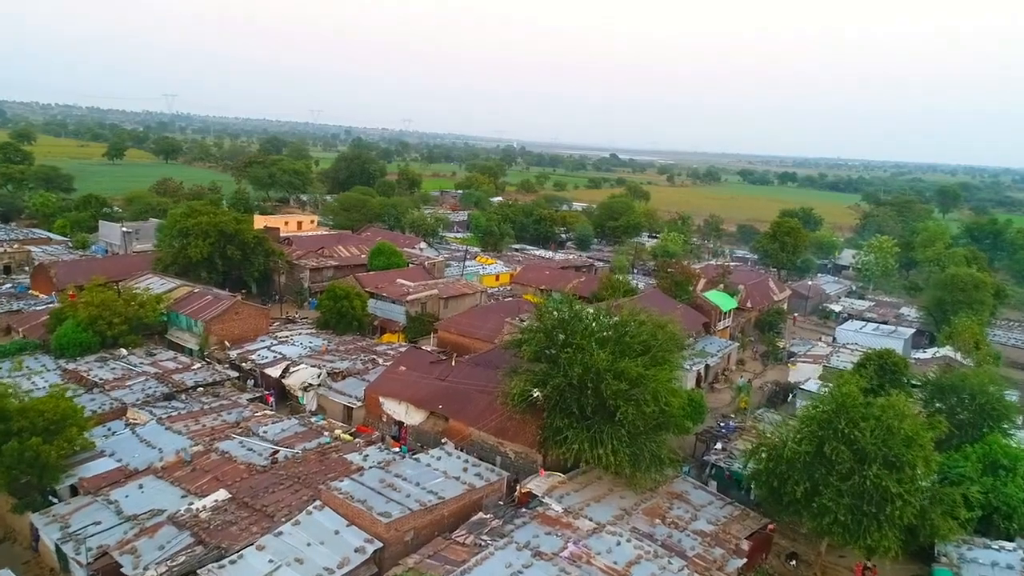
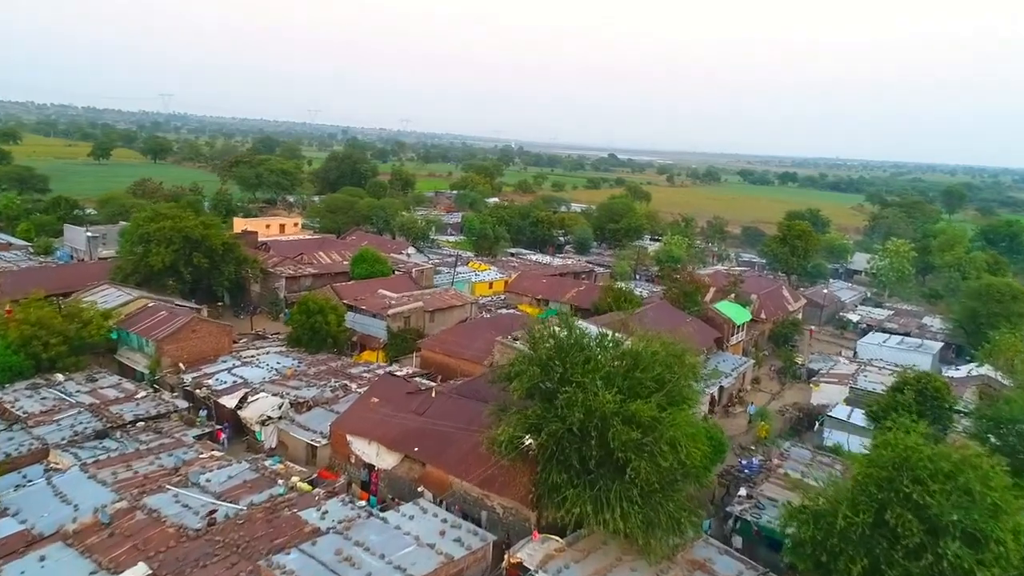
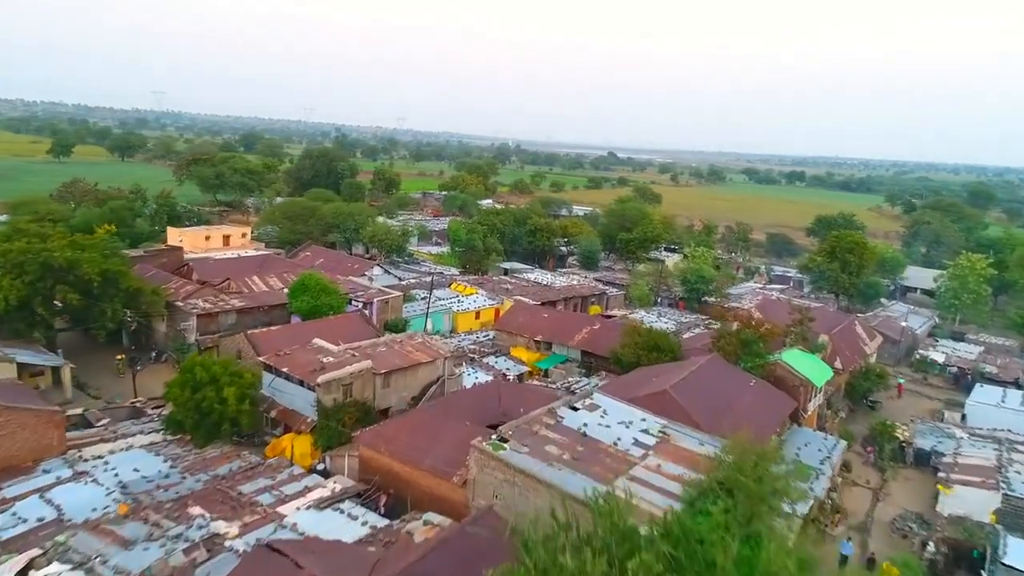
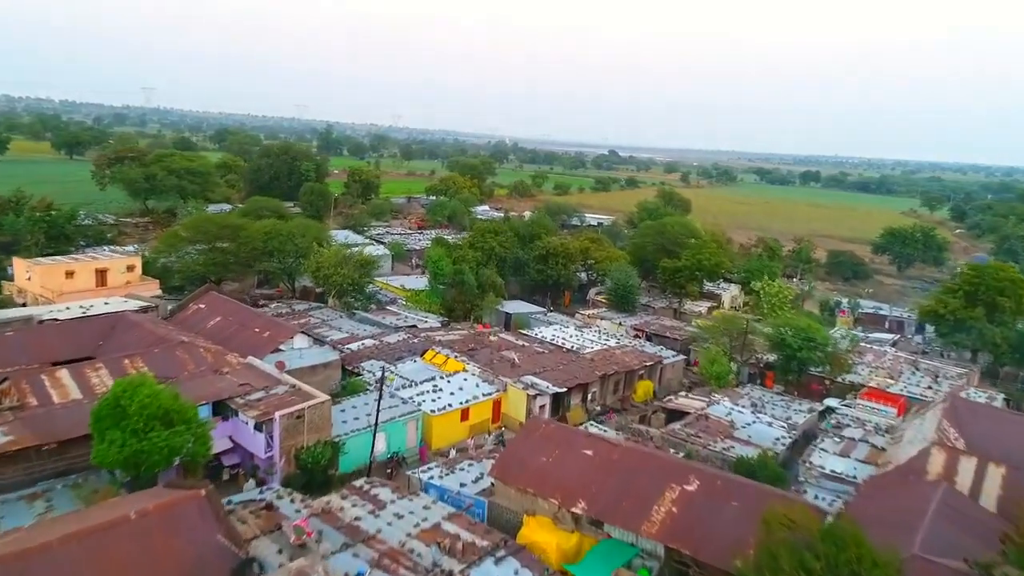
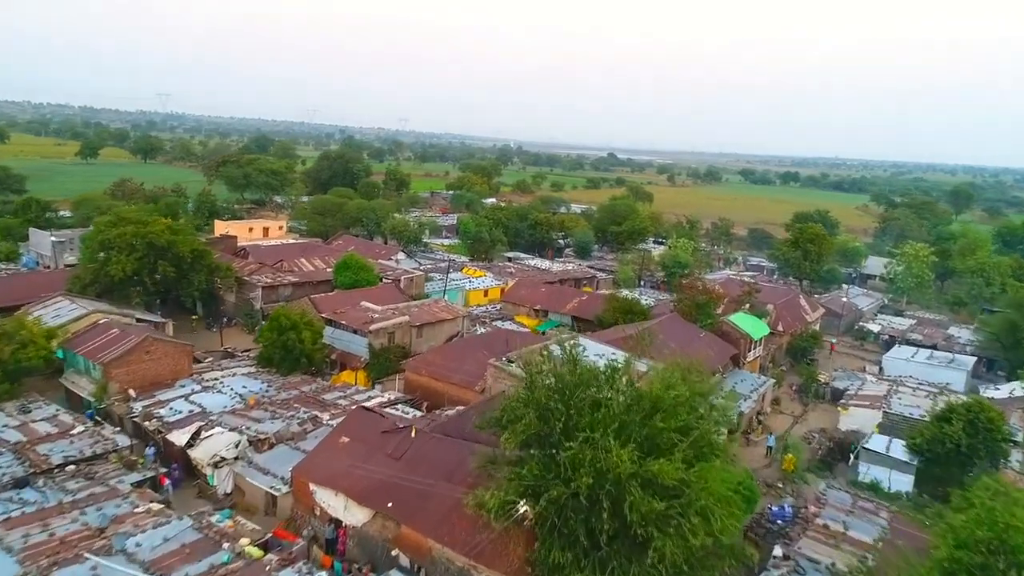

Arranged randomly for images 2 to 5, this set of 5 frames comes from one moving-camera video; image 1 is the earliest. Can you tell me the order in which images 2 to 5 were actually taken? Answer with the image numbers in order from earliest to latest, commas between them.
2, 5, 3, 4
